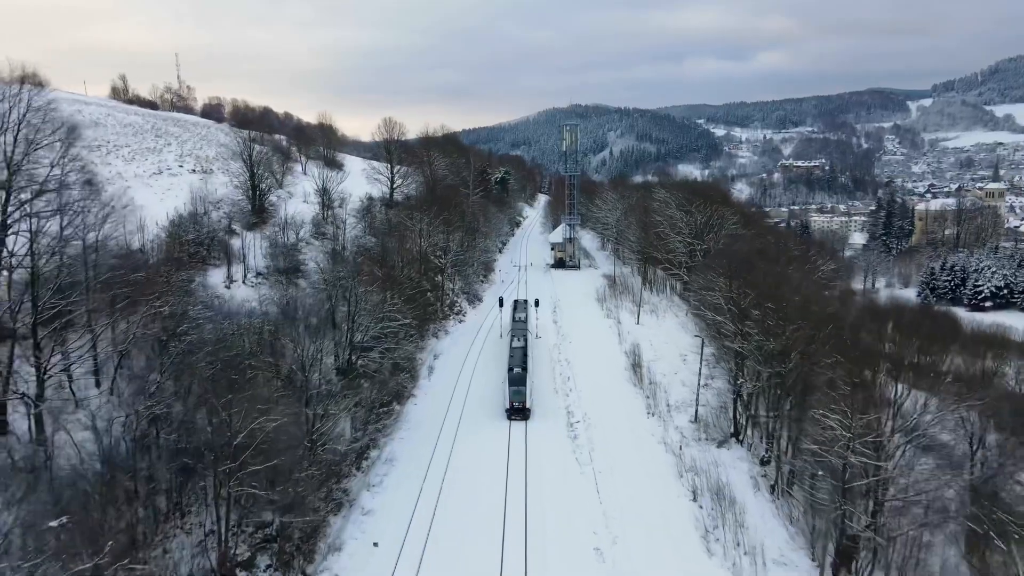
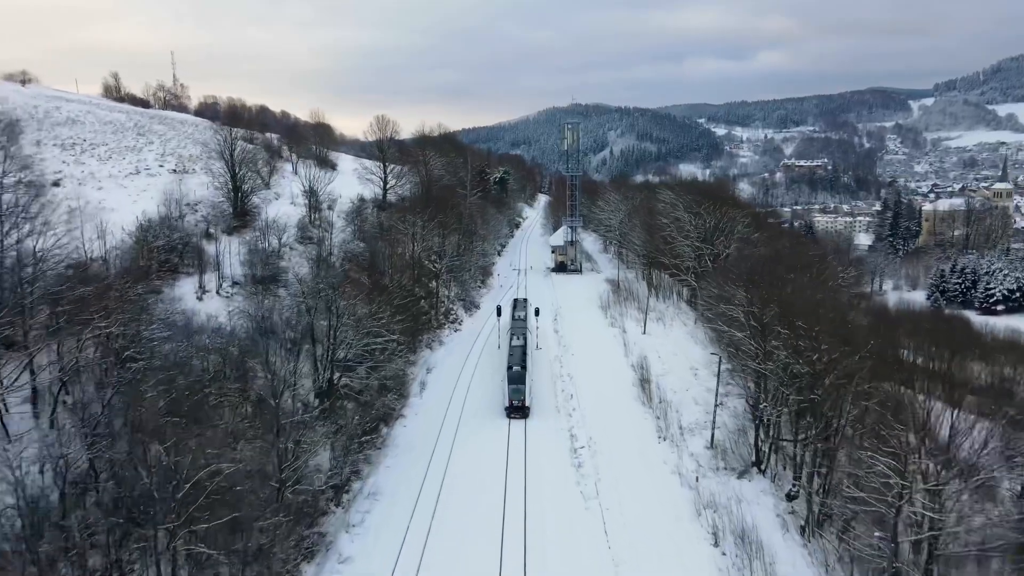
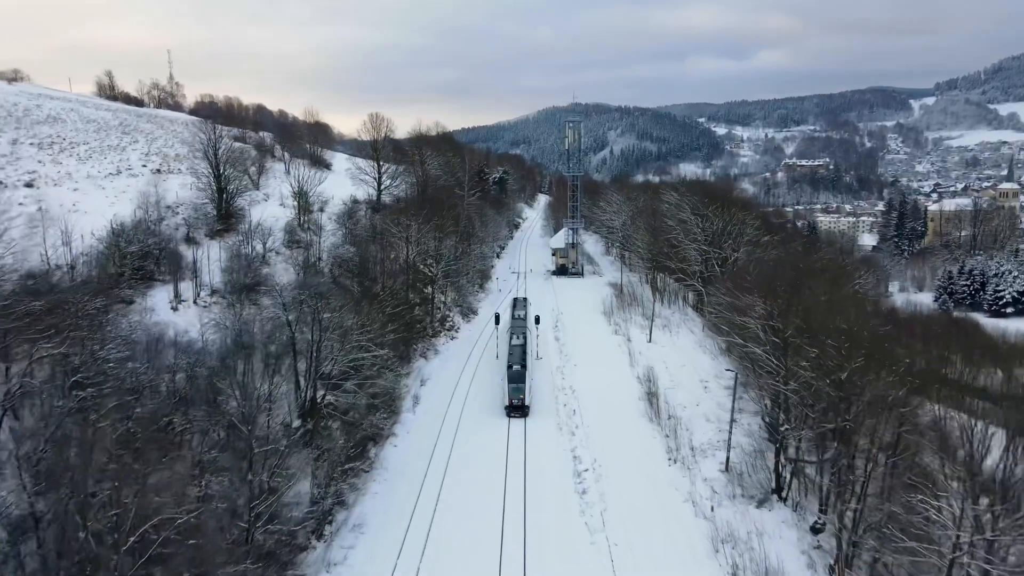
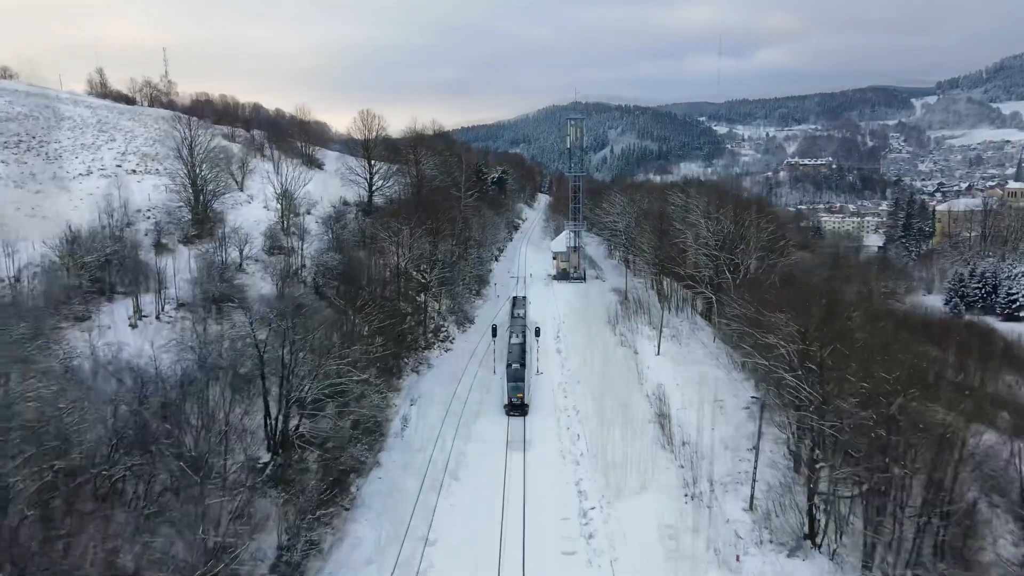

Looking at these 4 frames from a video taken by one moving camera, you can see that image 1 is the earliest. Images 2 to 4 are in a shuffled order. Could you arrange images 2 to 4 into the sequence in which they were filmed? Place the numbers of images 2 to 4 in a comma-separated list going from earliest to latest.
2, 3, 4
